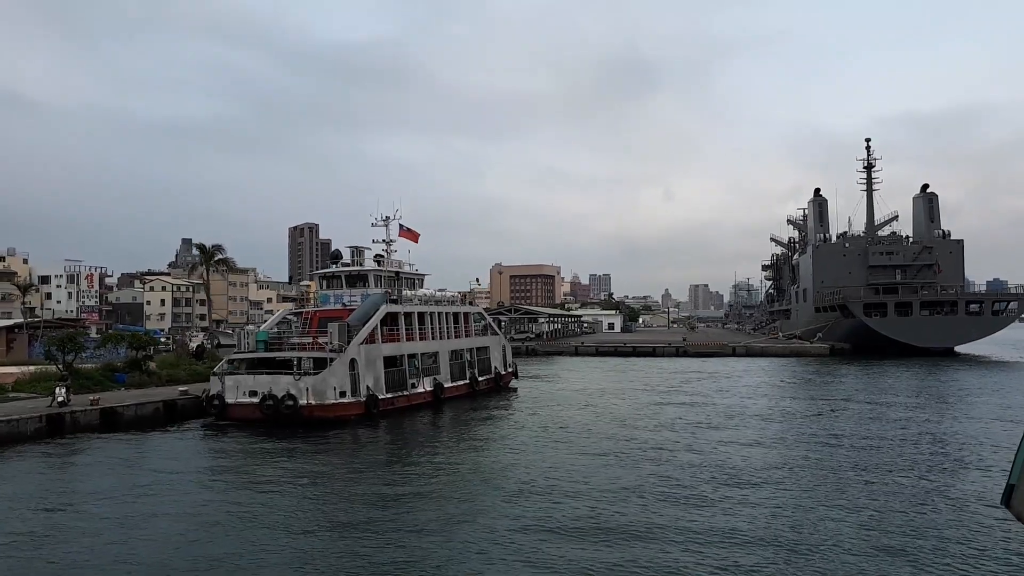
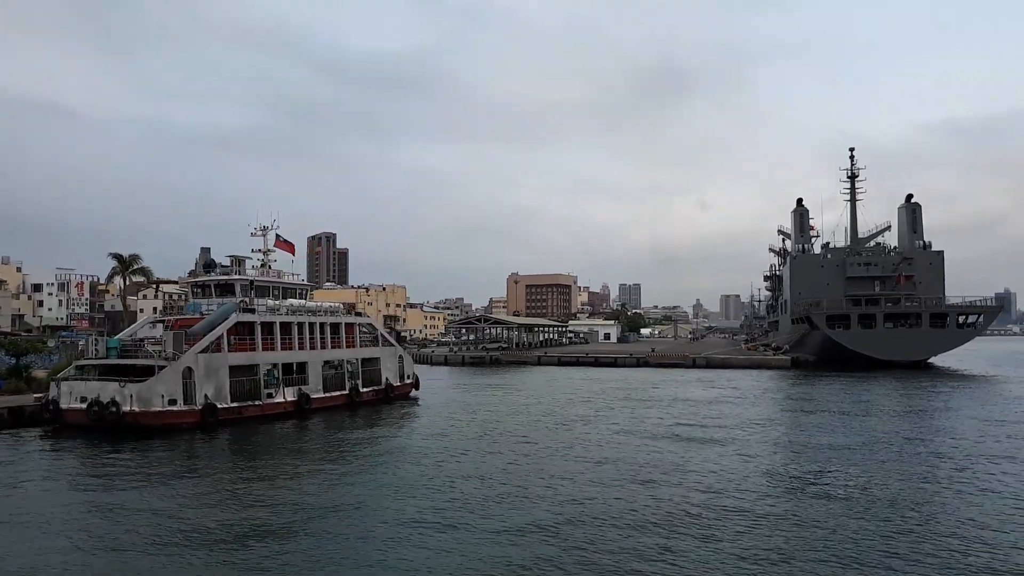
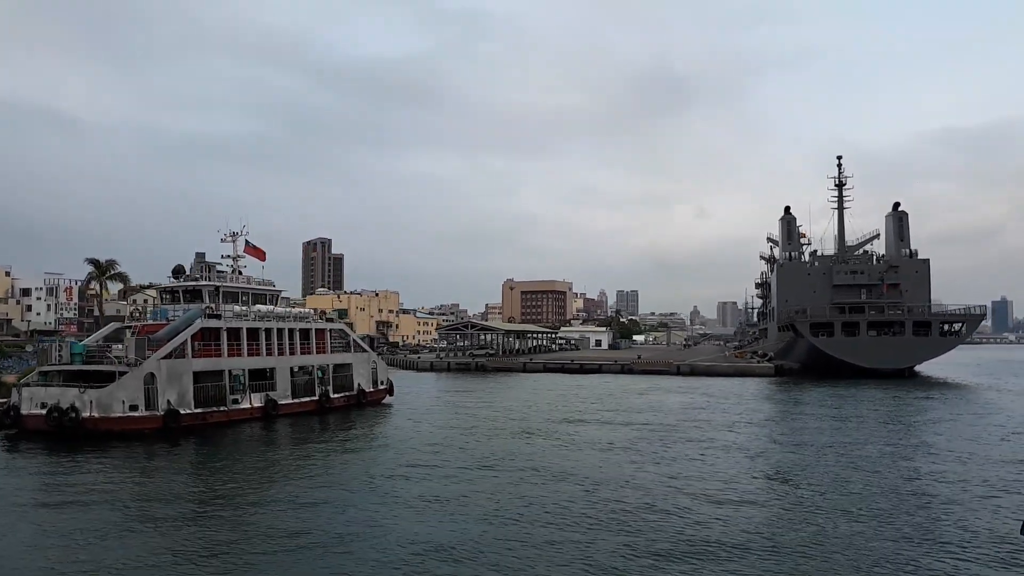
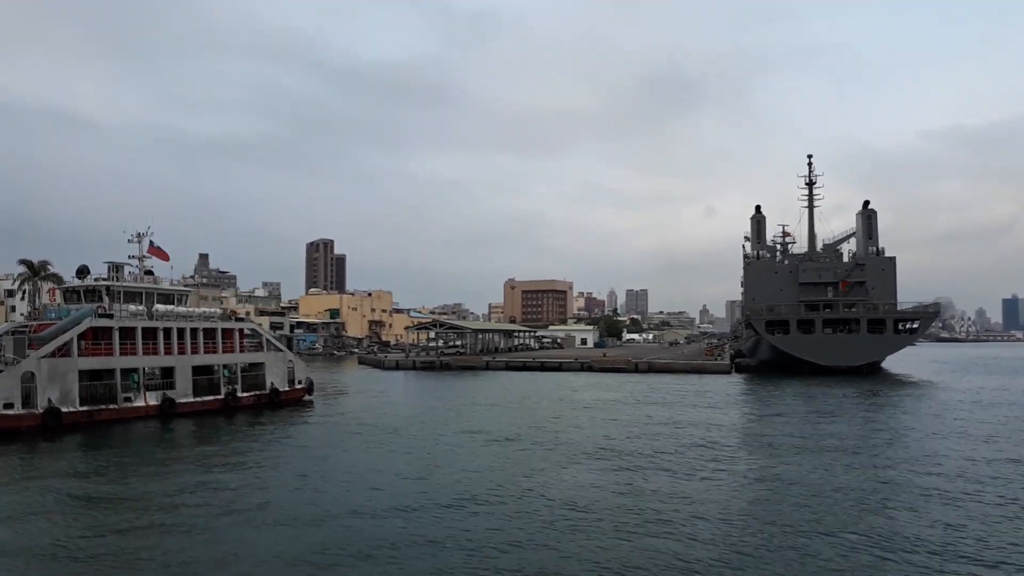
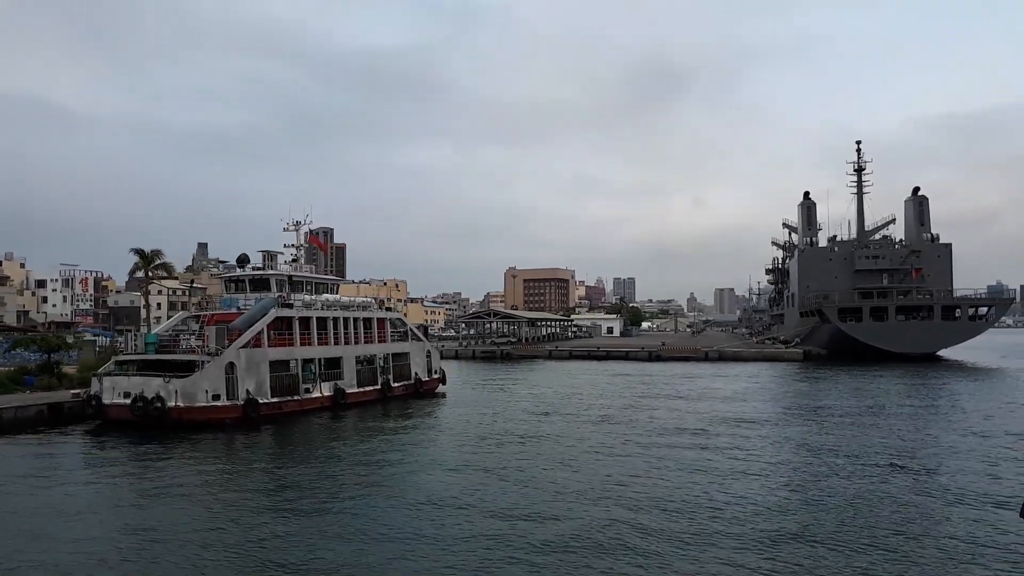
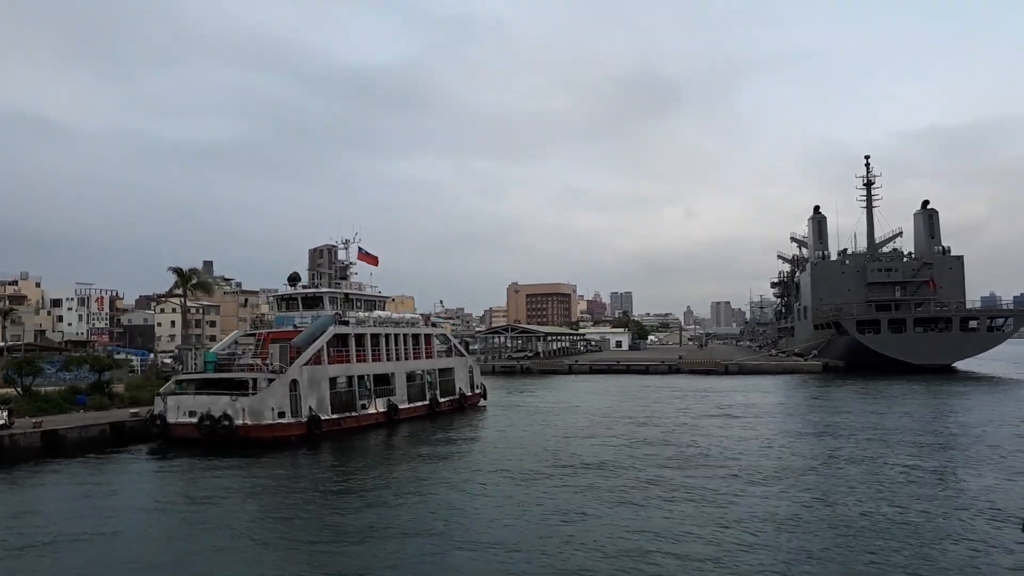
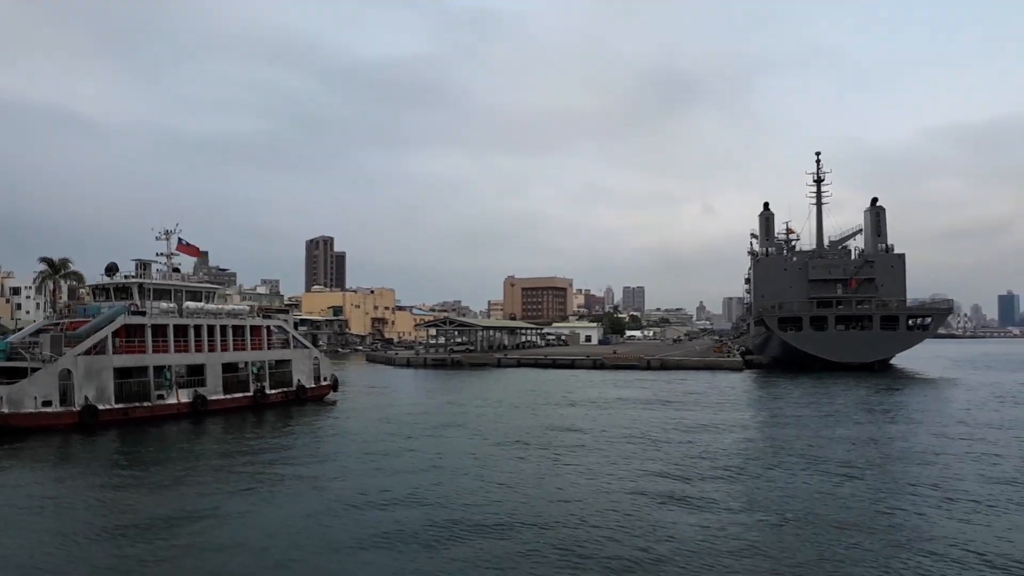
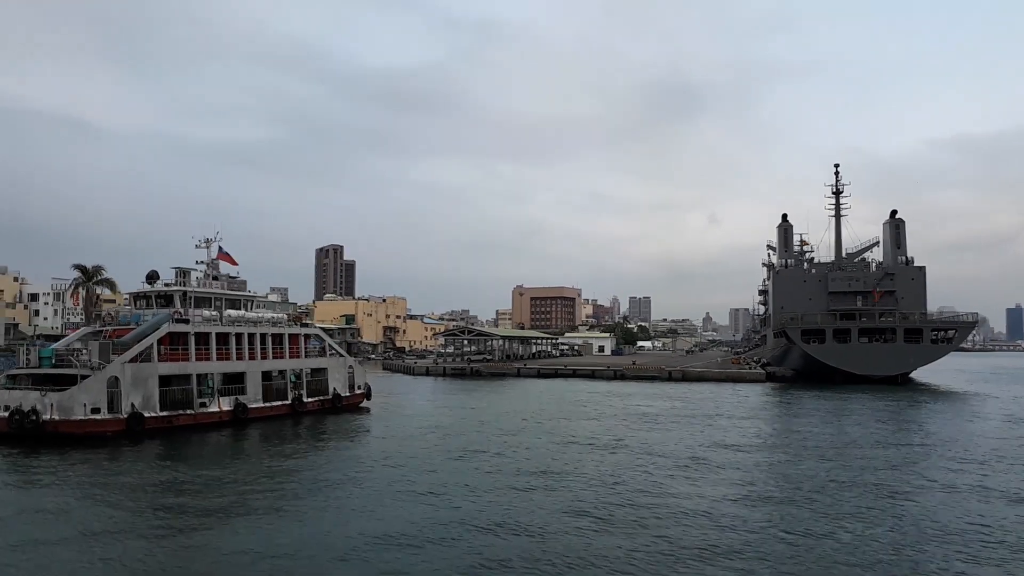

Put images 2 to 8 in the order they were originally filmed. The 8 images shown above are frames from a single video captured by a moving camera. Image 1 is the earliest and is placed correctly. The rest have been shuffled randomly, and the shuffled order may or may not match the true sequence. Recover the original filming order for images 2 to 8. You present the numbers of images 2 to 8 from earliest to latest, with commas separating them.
6, 5, 2, 3, 8, 7, 4
